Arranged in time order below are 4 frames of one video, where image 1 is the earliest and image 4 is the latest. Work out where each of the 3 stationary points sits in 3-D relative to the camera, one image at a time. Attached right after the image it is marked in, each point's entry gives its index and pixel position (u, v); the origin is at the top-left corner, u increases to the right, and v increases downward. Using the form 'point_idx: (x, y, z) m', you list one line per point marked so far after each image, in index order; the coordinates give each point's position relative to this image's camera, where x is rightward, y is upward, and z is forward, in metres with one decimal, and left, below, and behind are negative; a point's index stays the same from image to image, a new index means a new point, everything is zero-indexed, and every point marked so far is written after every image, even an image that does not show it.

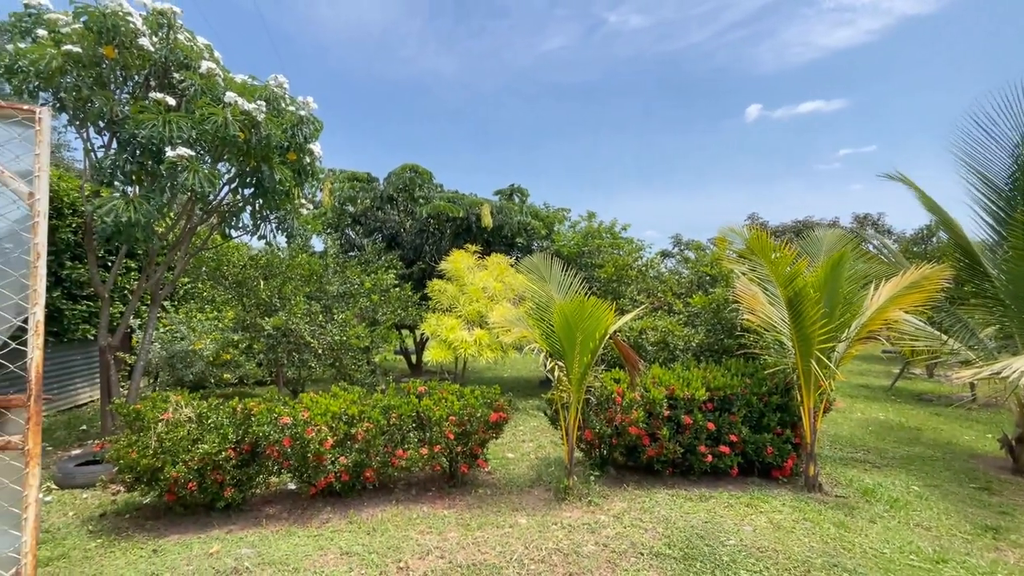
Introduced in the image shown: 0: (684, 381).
0: (+1.5, -0.8, +4.4) m
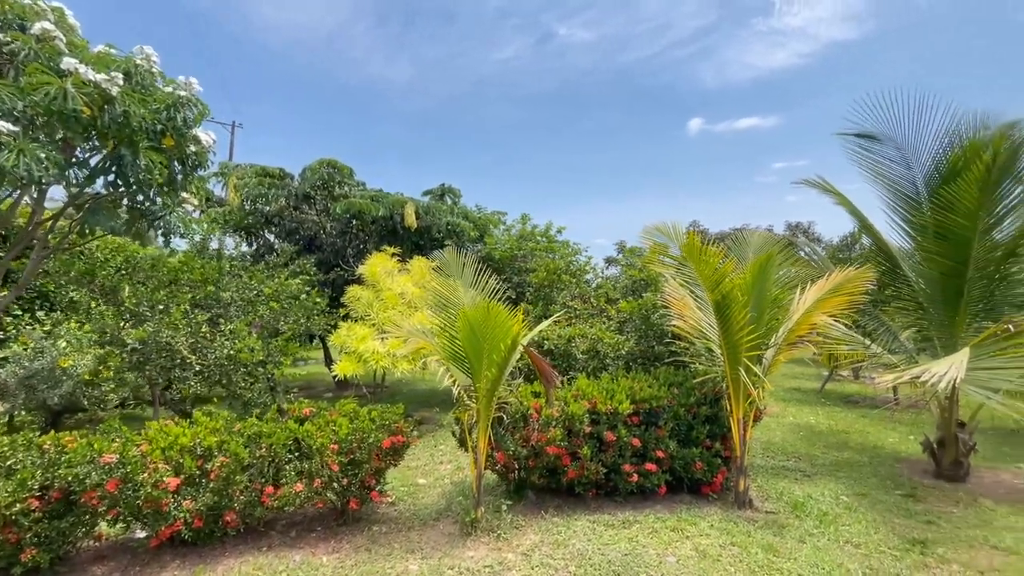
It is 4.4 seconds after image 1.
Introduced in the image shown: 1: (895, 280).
0: (+0.8, -0.9, +4.0) m
1: (+4.1, +0.1, +5.2) m
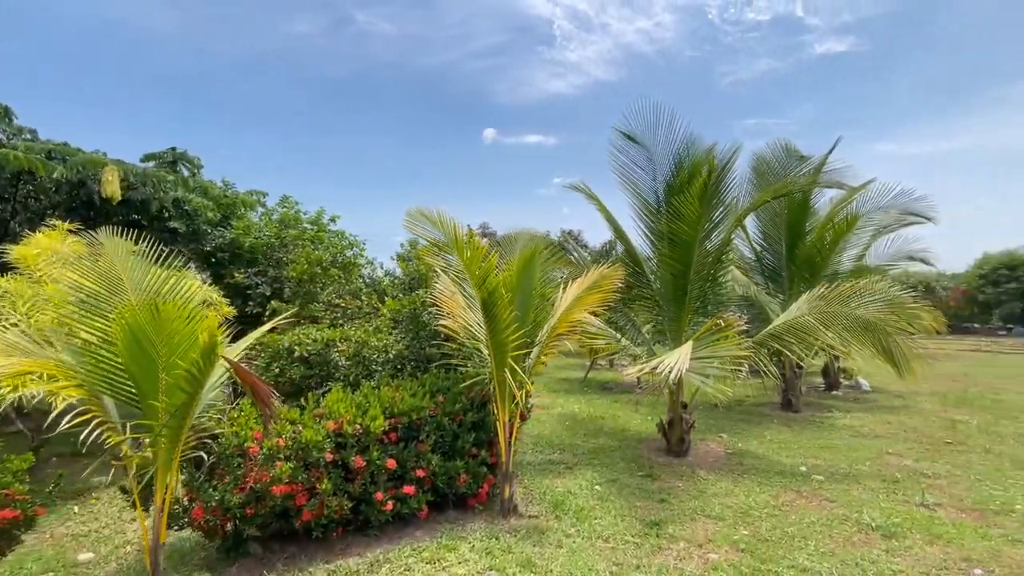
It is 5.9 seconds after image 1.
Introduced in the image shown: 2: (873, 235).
0: (-1.1, -0.8, +3.4) m
1: (+1.5, +0.1, +5.8) m
2: (+5.8, +0.9, +7.8) m
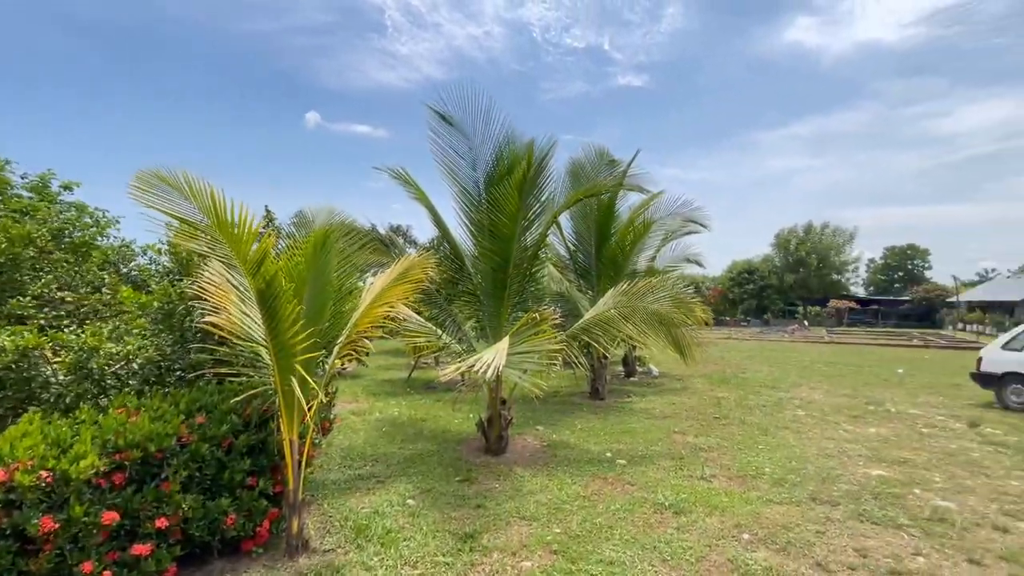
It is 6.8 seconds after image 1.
0: (-2.2, -0.8, +2.3) m
1: (-0.6, +0.2, +5.5) m
2: (+2.7, +0.9, +8.8) m
